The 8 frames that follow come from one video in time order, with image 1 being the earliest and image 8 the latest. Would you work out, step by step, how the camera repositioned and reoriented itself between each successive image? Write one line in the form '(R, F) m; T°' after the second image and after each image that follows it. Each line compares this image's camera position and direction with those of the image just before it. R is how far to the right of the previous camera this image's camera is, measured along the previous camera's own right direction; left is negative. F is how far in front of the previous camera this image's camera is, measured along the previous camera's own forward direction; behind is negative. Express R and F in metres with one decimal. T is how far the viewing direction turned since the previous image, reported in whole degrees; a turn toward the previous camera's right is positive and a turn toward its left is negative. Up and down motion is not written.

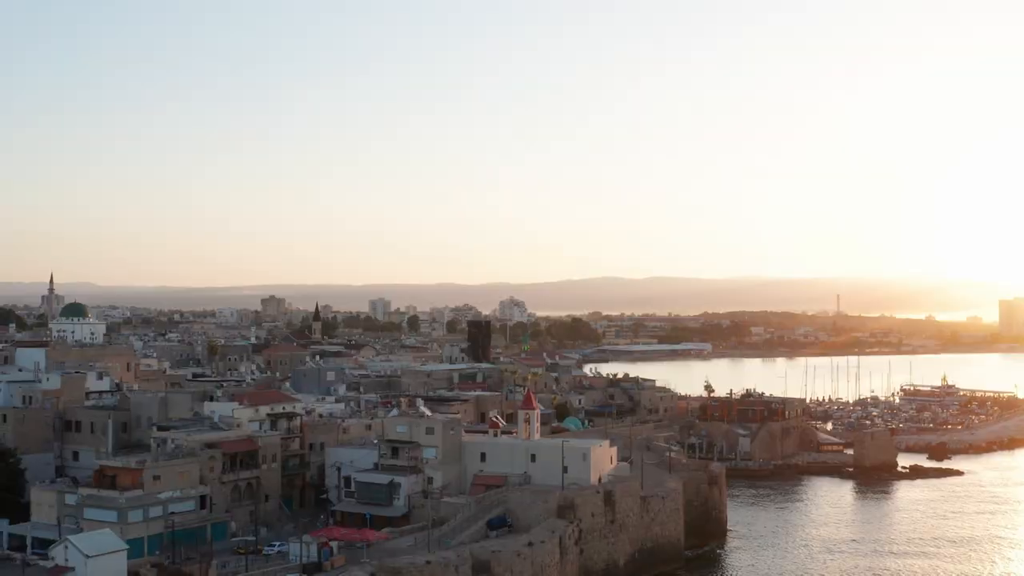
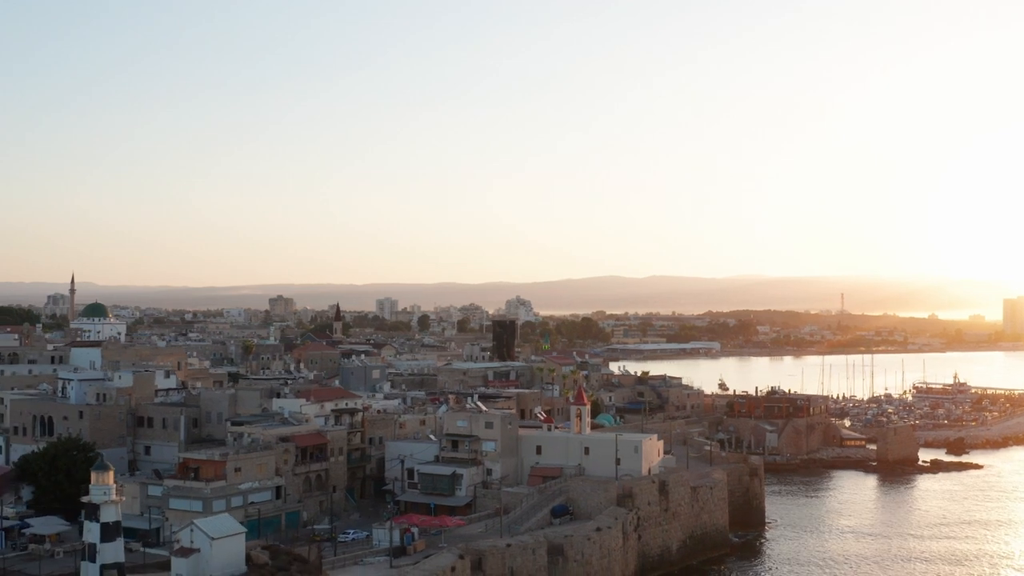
(-1.5, -1.6) m; 0°
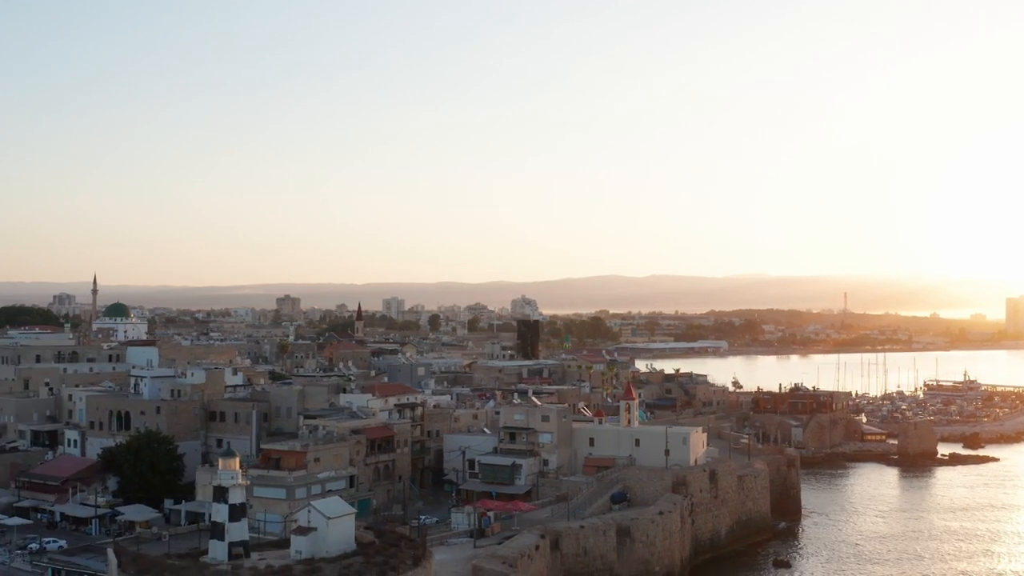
(-1.7, -2.0) m; 0°
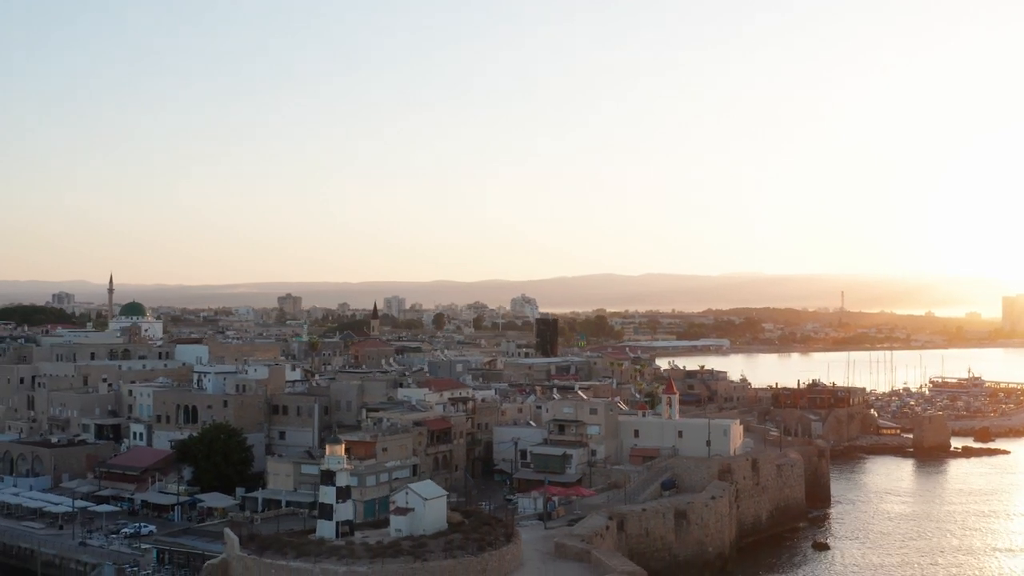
(-1.8, -2.0) m; 0°
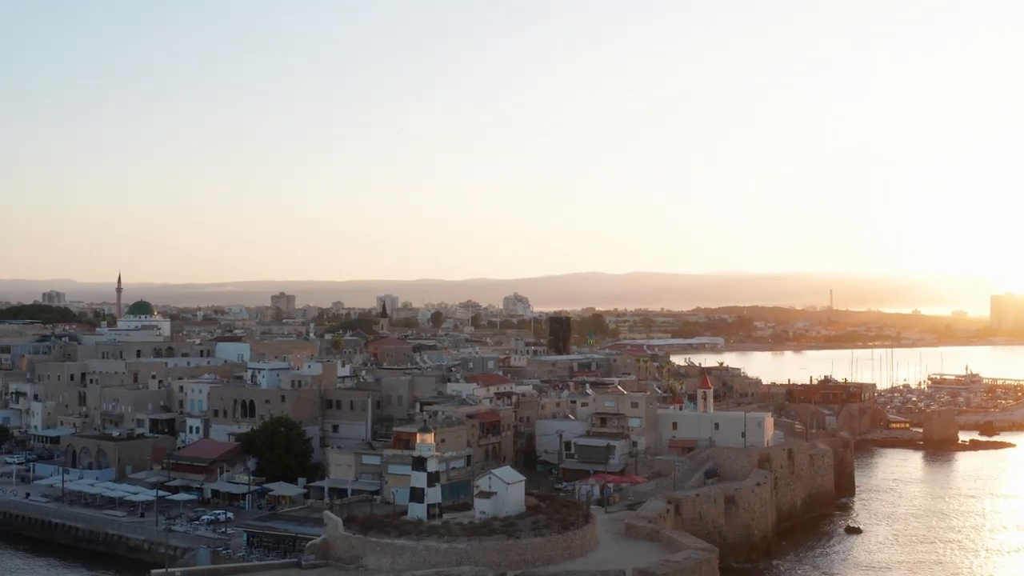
(-2.1, -1.9) m; +1°
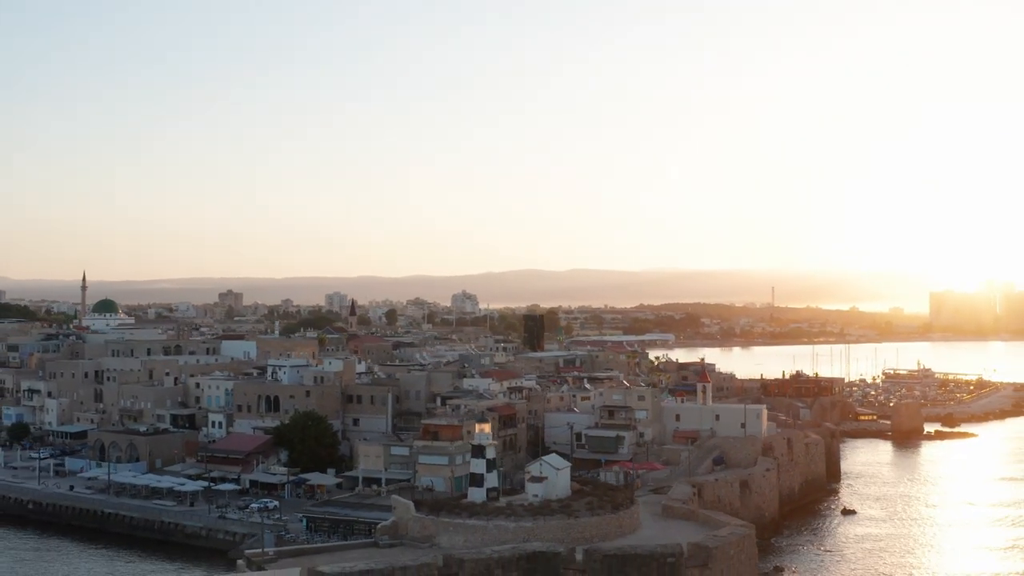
(-2.8, -2.3) m; +3°
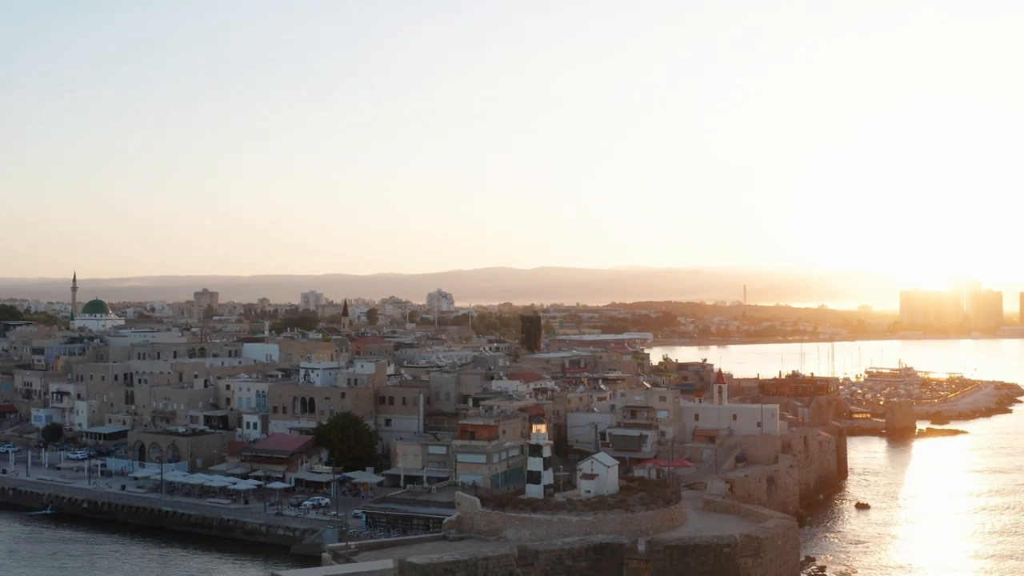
(-2.3, -1.8) m; +2°
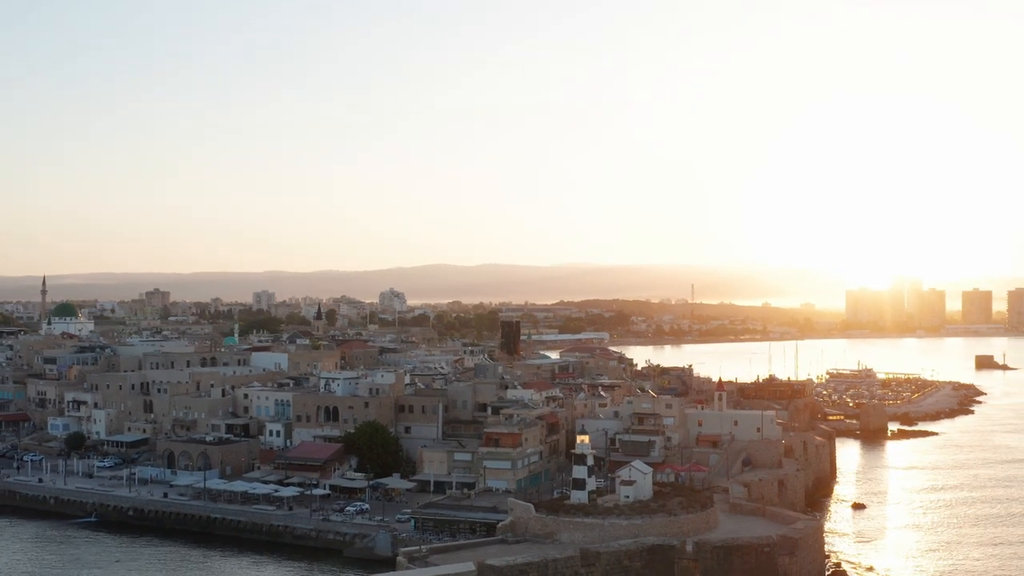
(-3.0, -2.3) m; +3°
